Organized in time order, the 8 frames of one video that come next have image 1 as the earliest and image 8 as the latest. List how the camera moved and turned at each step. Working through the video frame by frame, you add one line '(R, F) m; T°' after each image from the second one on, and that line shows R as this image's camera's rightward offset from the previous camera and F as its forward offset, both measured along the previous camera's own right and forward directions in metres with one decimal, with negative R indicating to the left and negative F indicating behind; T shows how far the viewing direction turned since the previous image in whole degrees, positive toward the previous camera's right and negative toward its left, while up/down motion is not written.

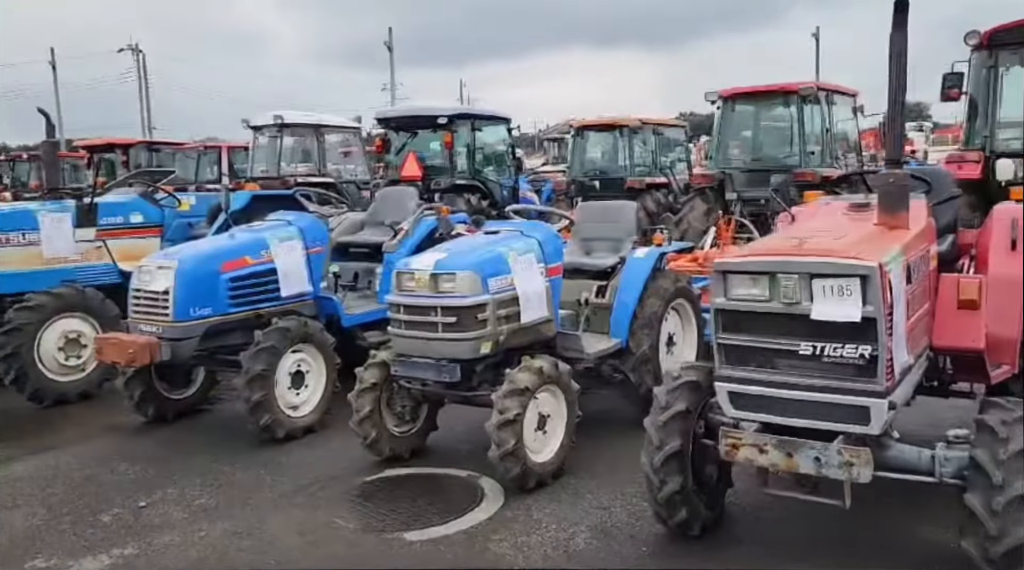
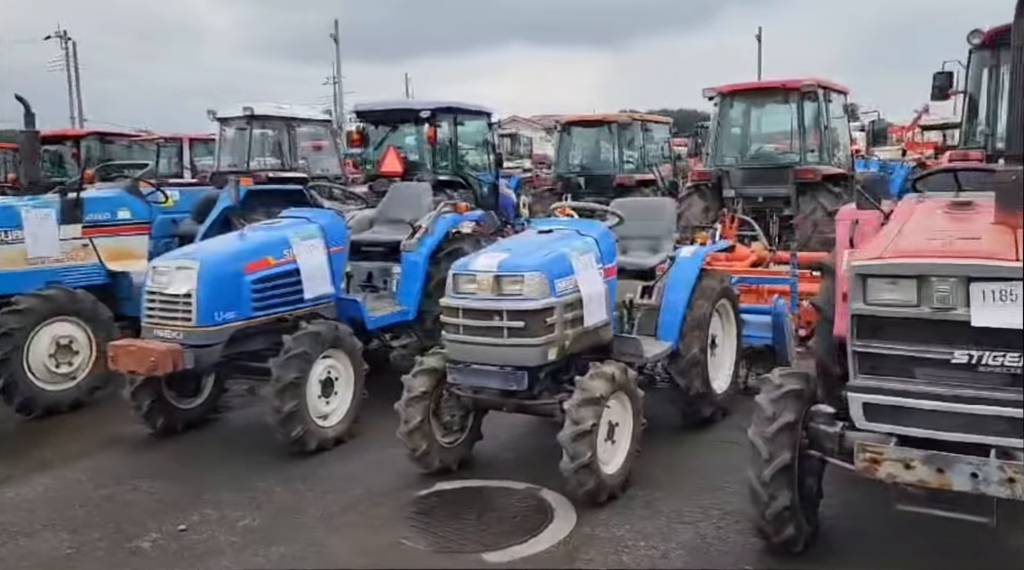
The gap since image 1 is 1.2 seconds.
(-0.5, +0.3) m; +3°
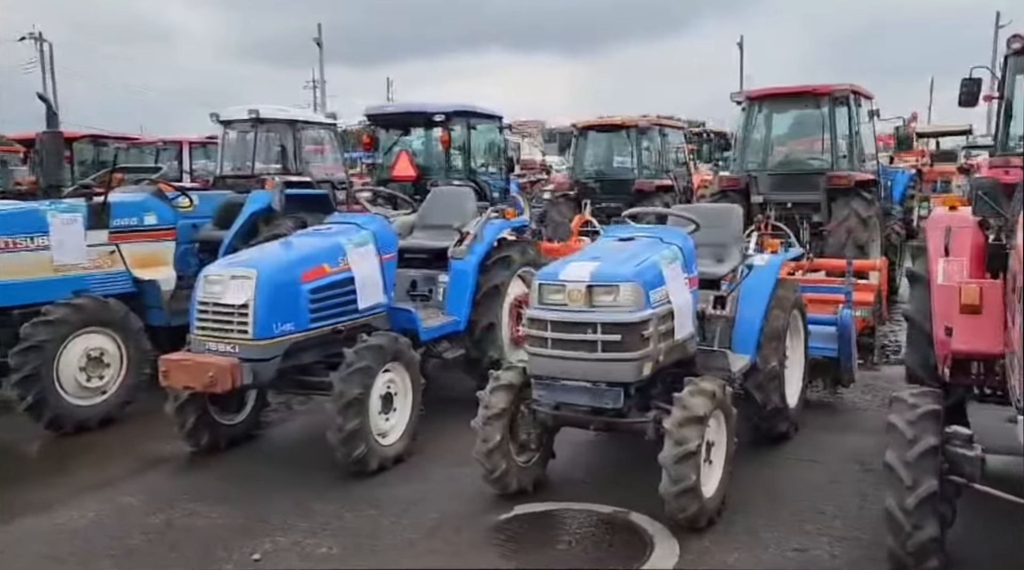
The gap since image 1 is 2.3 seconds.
(-0.5, +0.2) m; +1°
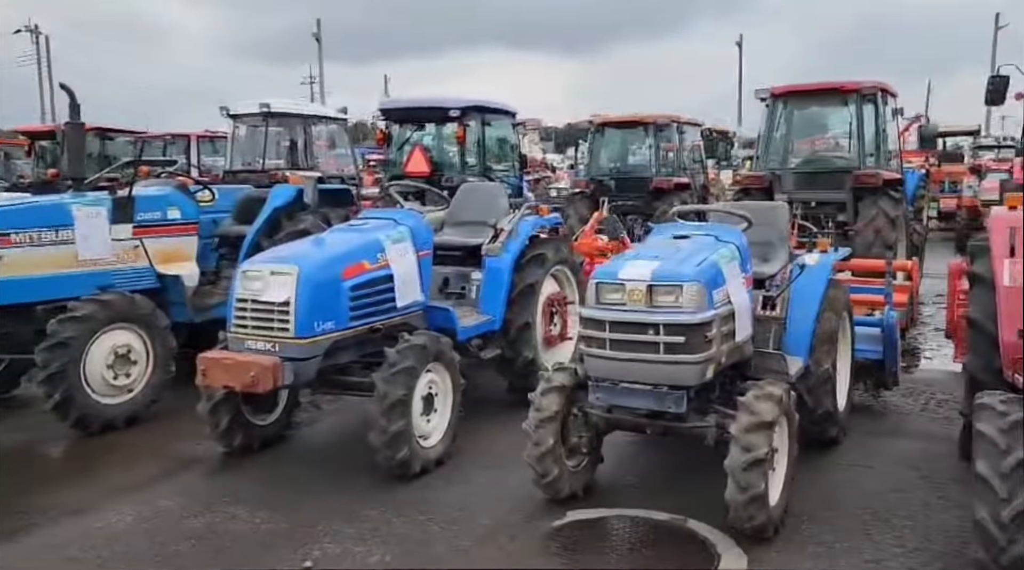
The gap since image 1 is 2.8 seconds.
(-0.2, +0.1) m; 0°
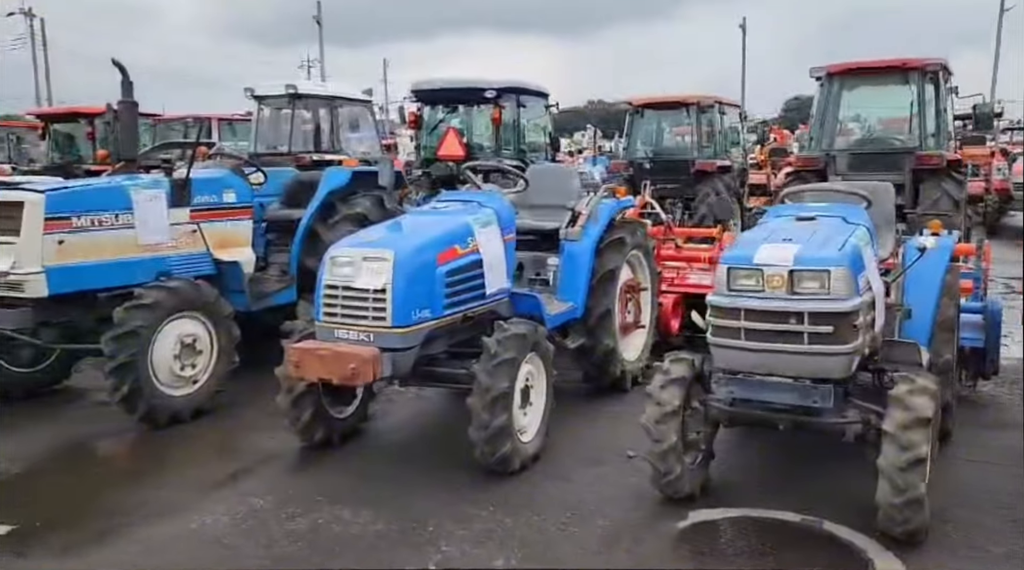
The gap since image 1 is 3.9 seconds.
(-0.5, +0.2) m; 0°
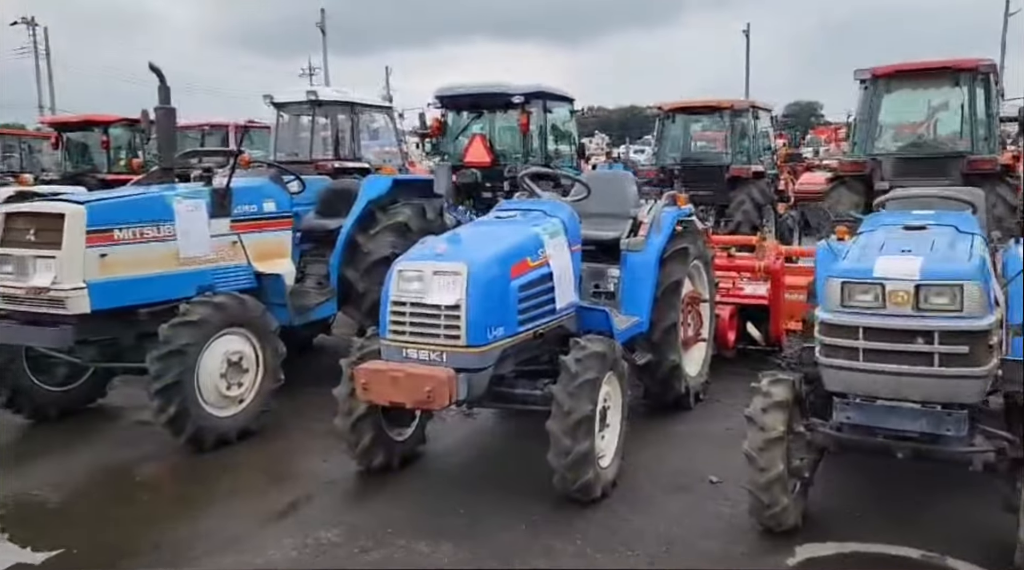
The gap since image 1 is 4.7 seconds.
(-0.3, +0.3) m; 0°
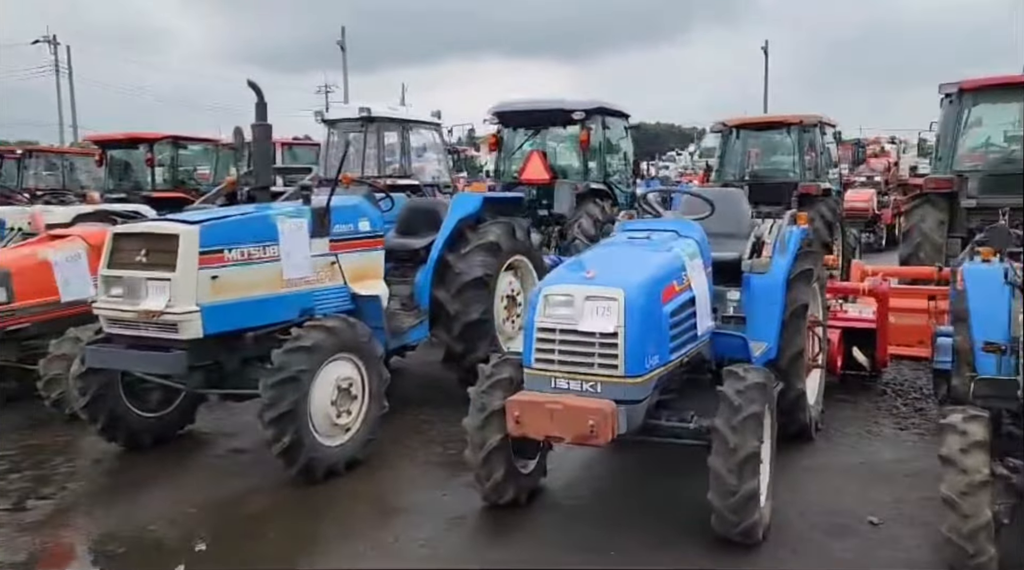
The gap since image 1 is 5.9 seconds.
(-0.6, +0.2) m; -1°
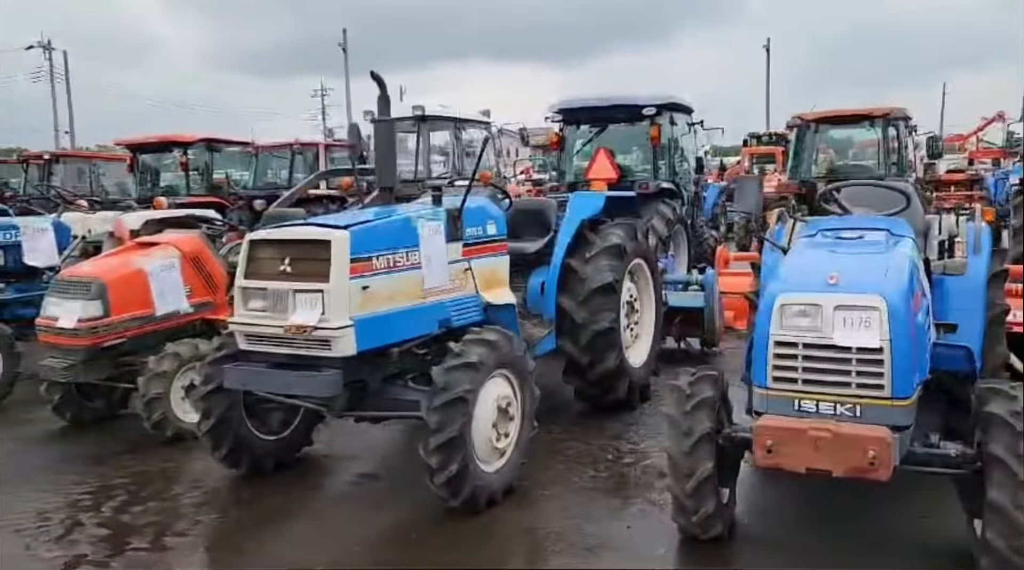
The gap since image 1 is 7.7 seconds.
(-0.8, +0.5) m; 0°
